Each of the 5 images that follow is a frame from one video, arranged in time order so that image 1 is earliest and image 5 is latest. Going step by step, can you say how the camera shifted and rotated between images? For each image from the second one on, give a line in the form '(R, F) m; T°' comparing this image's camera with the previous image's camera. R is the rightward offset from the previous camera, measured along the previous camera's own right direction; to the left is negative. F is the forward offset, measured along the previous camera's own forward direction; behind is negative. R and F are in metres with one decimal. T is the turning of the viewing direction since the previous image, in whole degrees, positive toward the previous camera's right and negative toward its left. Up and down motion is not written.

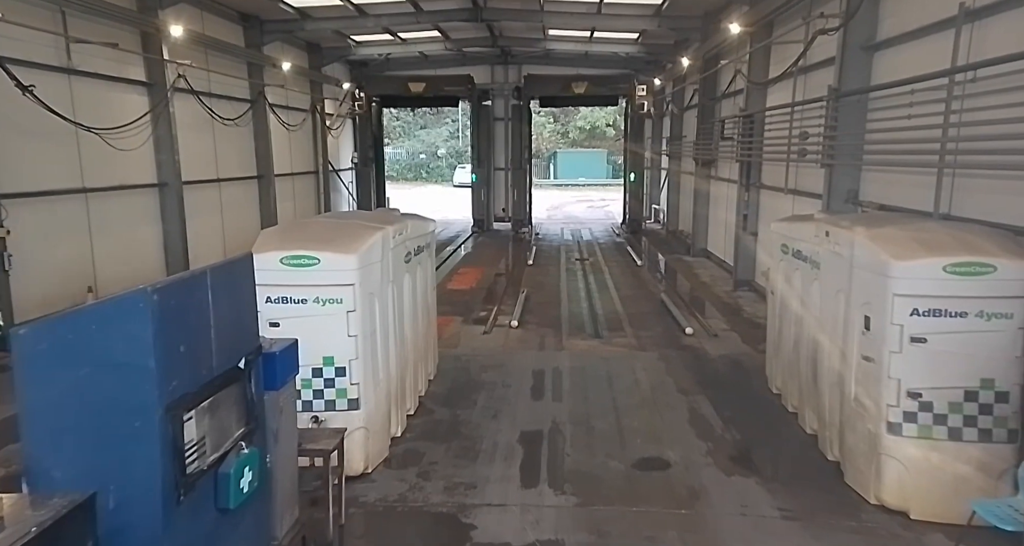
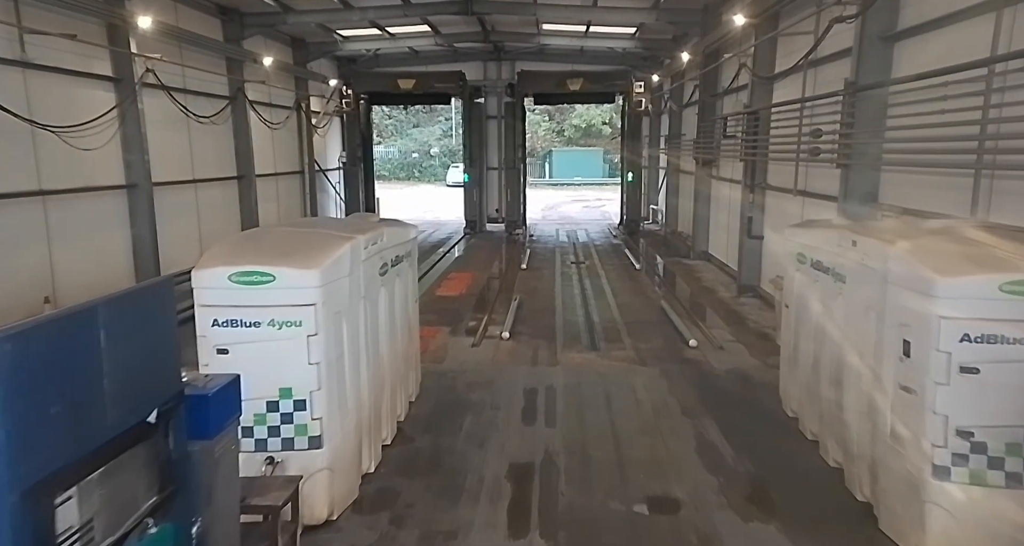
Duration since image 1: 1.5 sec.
(0.0, +0.5) m; 0°
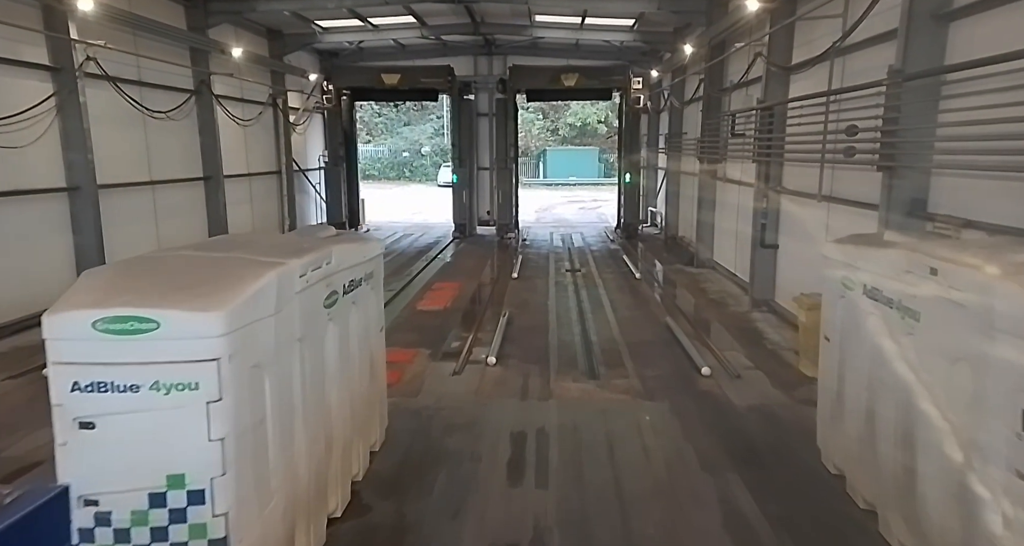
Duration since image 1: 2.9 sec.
(+0.1, +0.8) m; 0°
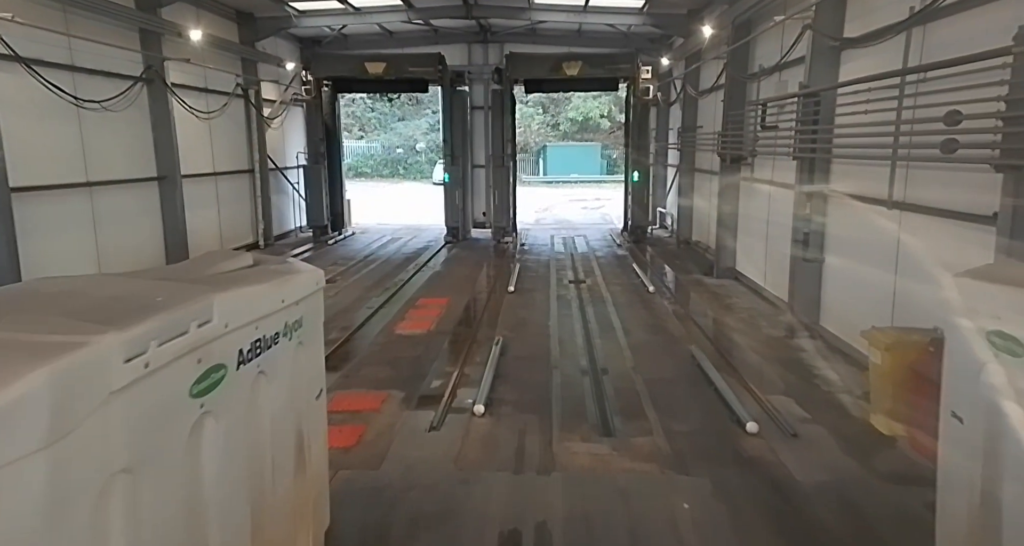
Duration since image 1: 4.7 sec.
(+0.1, +1.2) m; 0°
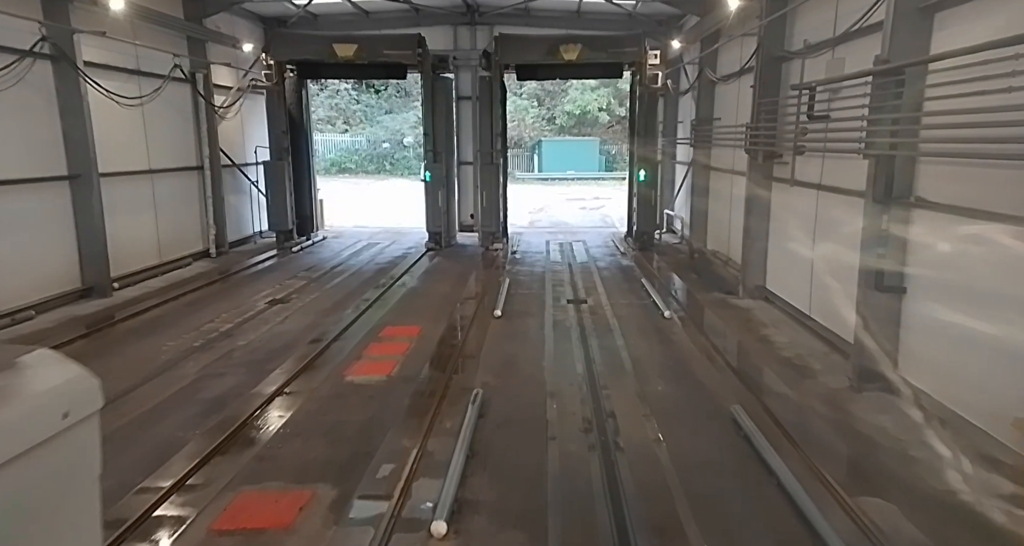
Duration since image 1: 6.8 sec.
(+0.1, +1.5) m; 0°
